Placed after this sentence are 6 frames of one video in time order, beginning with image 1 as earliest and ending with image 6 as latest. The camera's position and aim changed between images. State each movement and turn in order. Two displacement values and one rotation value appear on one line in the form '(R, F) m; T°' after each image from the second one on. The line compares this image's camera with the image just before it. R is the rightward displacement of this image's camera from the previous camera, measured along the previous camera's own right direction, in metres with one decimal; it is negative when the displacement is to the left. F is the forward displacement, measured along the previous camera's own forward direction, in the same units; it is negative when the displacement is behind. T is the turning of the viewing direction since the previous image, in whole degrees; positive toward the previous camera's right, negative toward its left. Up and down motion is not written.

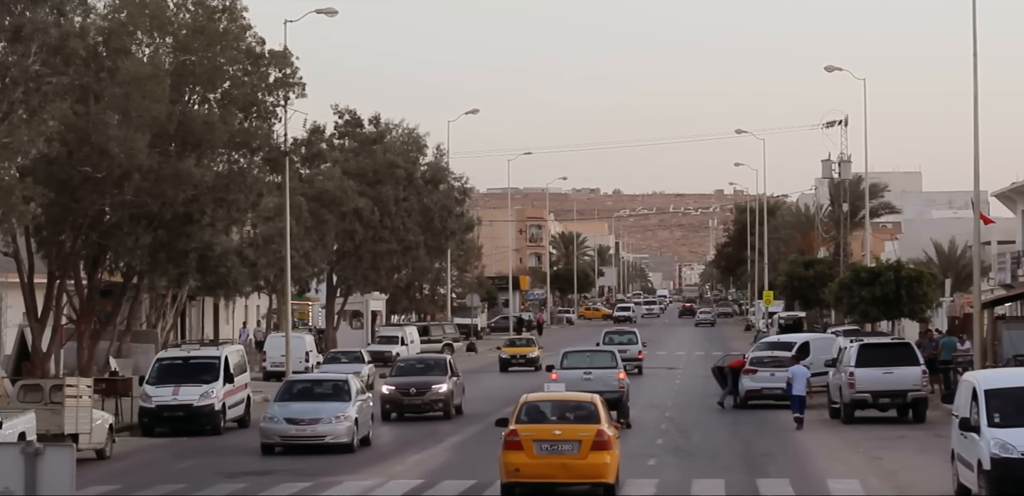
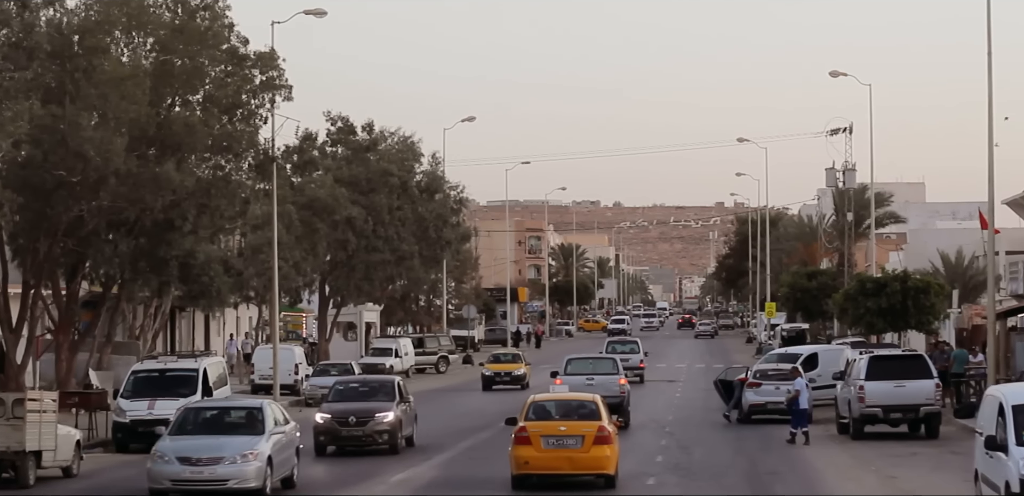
(+0.2, +1.4) m; 0°
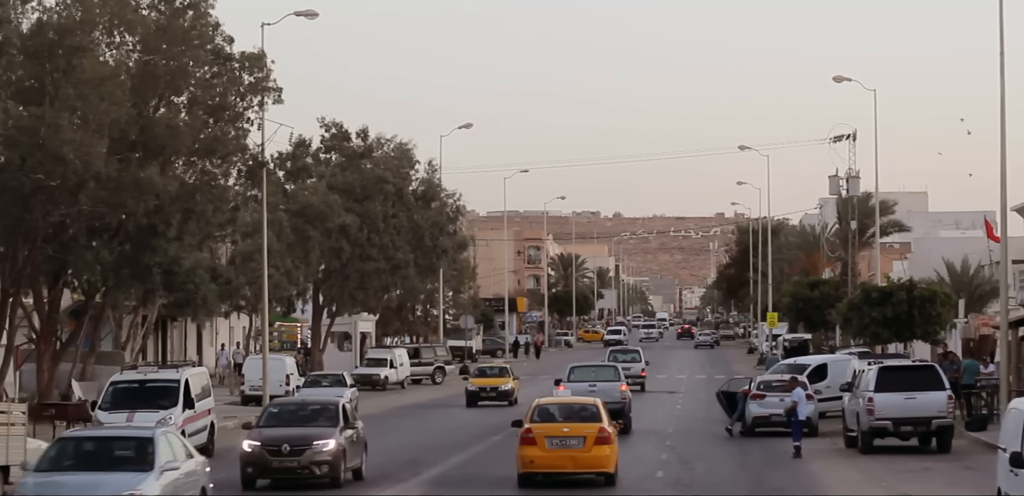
(+0.1, +1.1) m; 0°
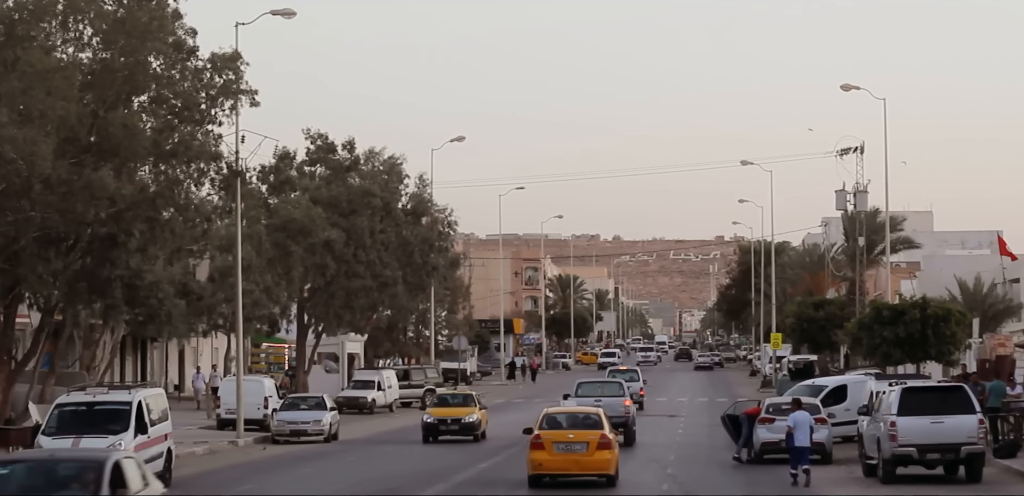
(+0.3, +2.5) m; 0°
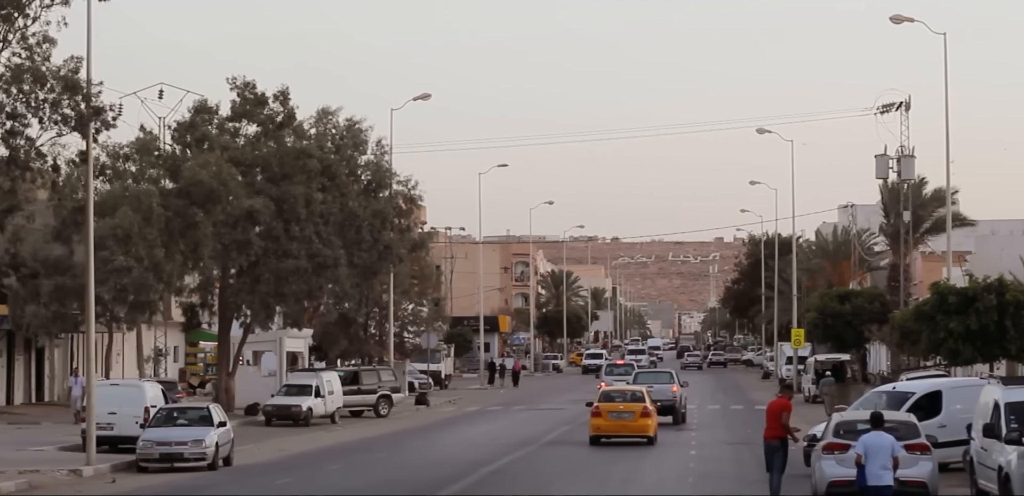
(+1.0, +10.3) m; 0°
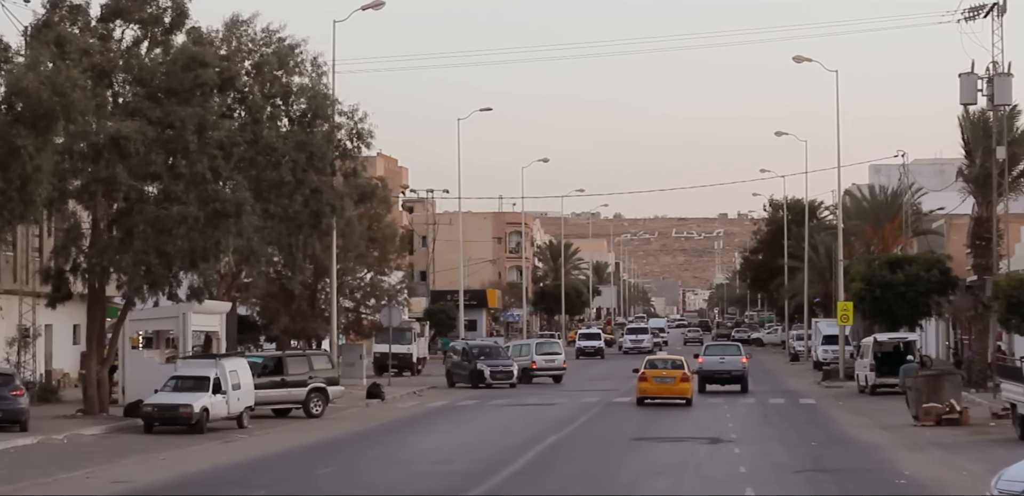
(+0.8, +11.7) m; 0°
